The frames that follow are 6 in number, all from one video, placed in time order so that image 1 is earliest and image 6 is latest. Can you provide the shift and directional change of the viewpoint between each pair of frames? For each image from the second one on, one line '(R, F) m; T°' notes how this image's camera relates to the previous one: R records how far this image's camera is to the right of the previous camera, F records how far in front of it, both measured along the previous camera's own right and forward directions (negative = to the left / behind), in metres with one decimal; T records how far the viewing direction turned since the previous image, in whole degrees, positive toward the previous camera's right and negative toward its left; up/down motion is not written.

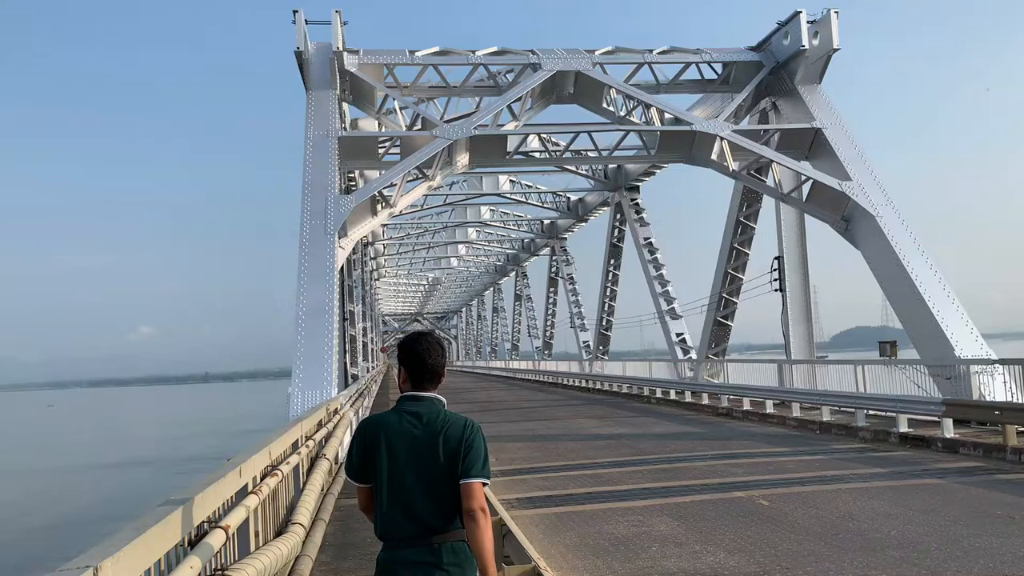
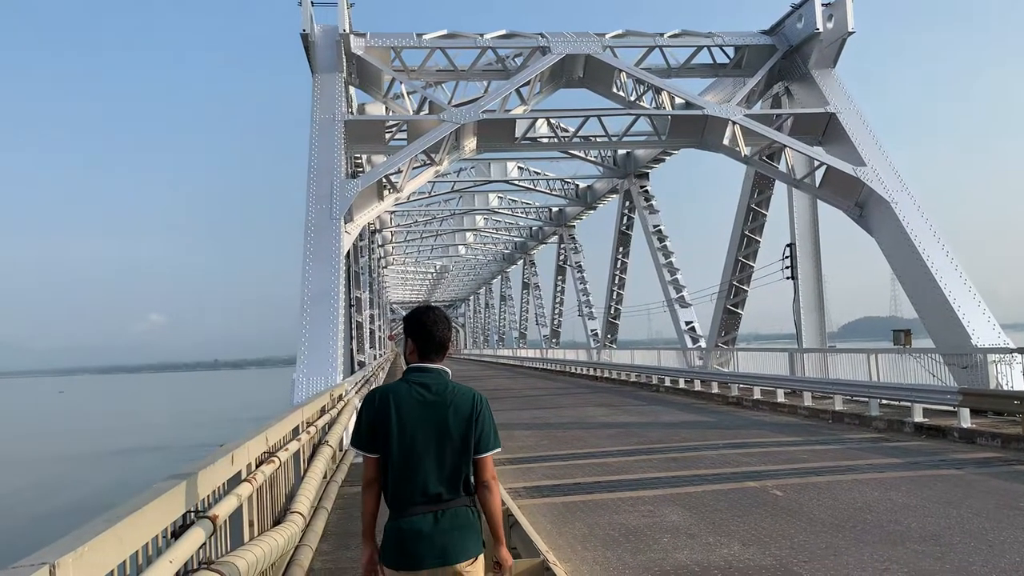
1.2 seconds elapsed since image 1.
(0.0, +0.2) m; 0°
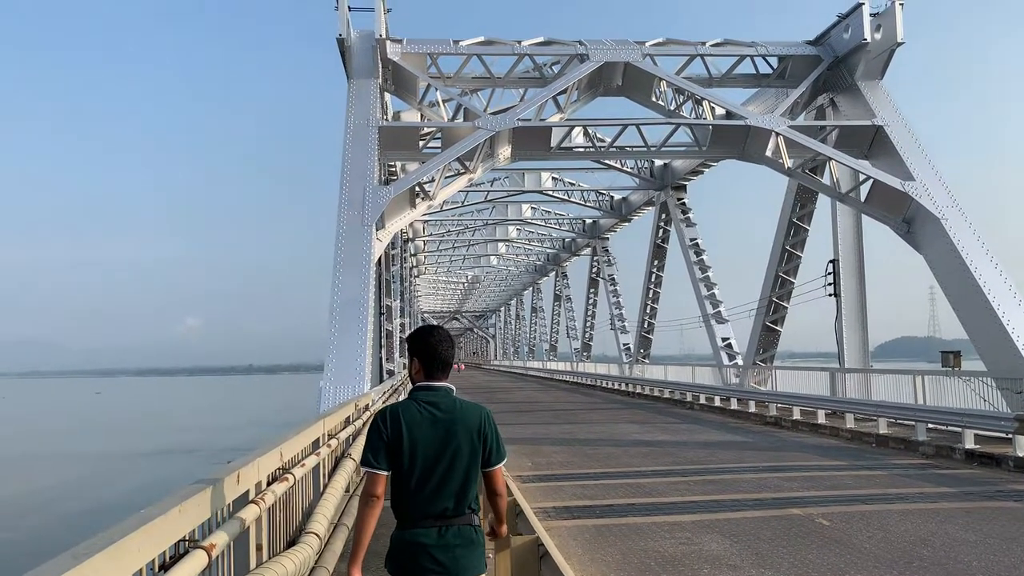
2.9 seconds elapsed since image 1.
(0.0, +0.4) m; -2°
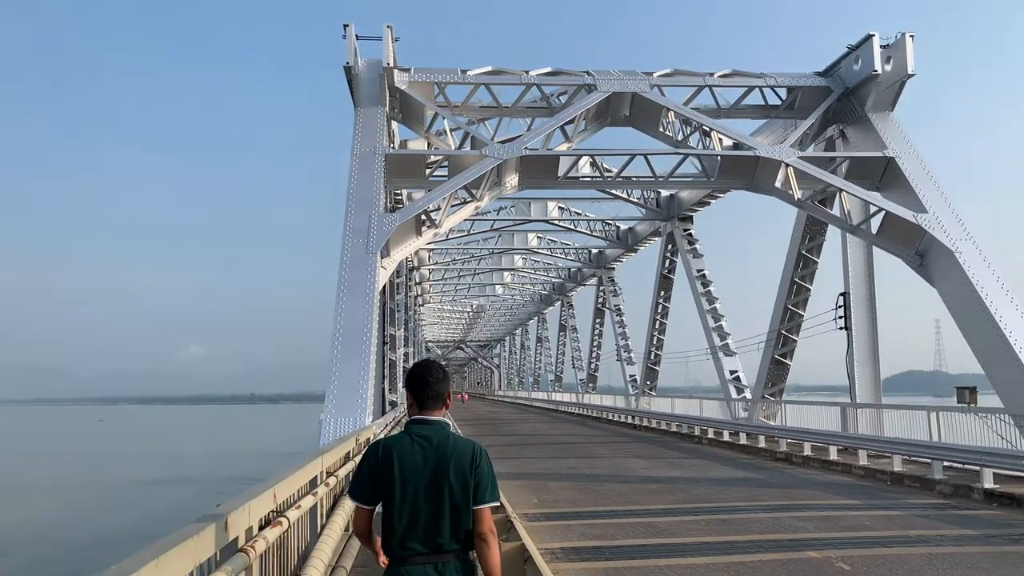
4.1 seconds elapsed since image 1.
(0.0, +0.3) m; 0°
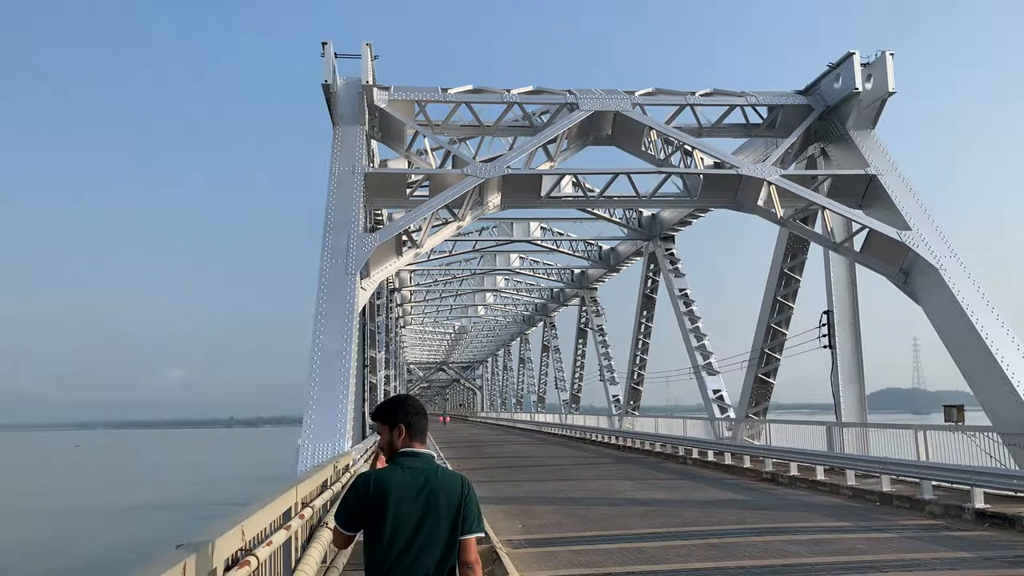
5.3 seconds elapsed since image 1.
(0.0, +0.2) m; +1°
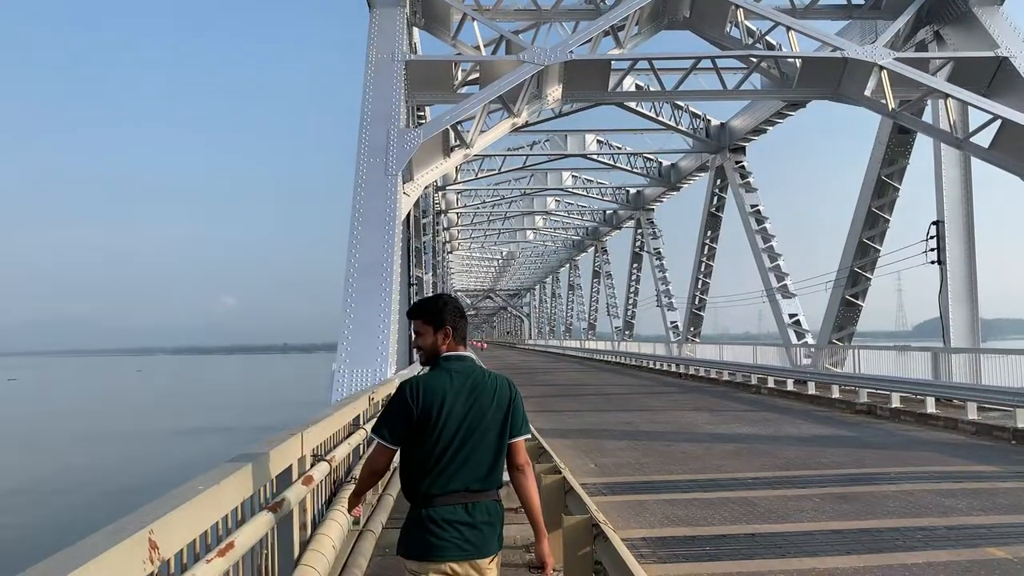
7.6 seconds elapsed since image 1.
(-0.3, +2.0) m; -3°
